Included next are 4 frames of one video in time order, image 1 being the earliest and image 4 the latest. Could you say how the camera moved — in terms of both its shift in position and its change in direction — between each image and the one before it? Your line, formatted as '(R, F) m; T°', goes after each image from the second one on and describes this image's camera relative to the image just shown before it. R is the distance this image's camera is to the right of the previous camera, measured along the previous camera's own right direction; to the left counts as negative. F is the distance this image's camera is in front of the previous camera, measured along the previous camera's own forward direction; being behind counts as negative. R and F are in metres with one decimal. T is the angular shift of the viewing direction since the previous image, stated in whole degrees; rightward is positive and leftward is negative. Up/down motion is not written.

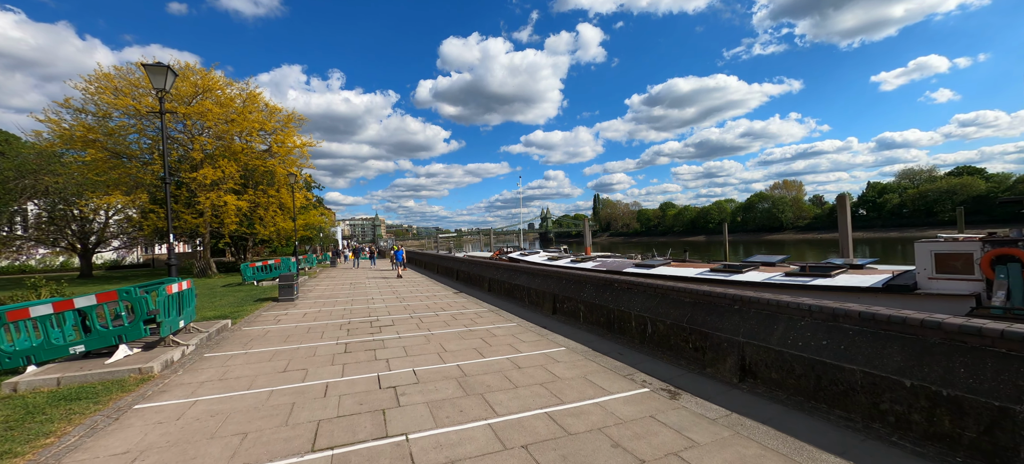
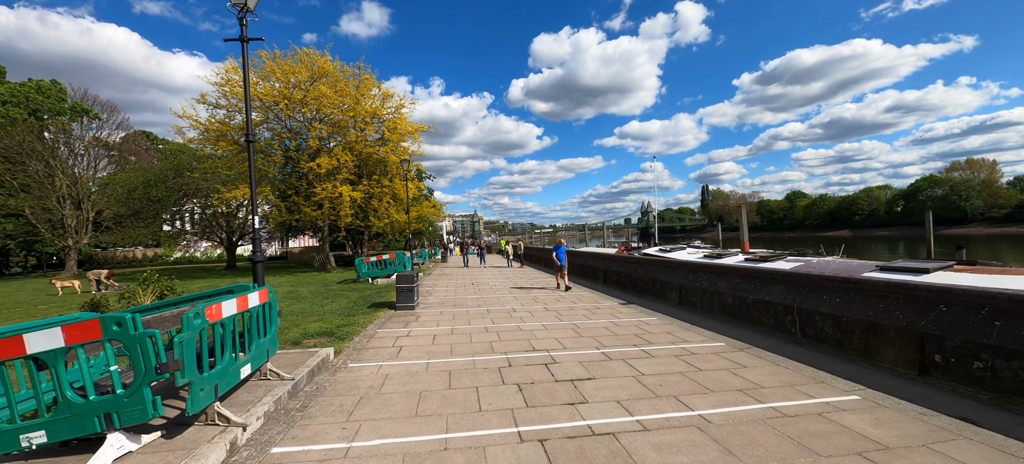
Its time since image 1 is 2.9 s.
(-2.3, +3.8) m; -13°
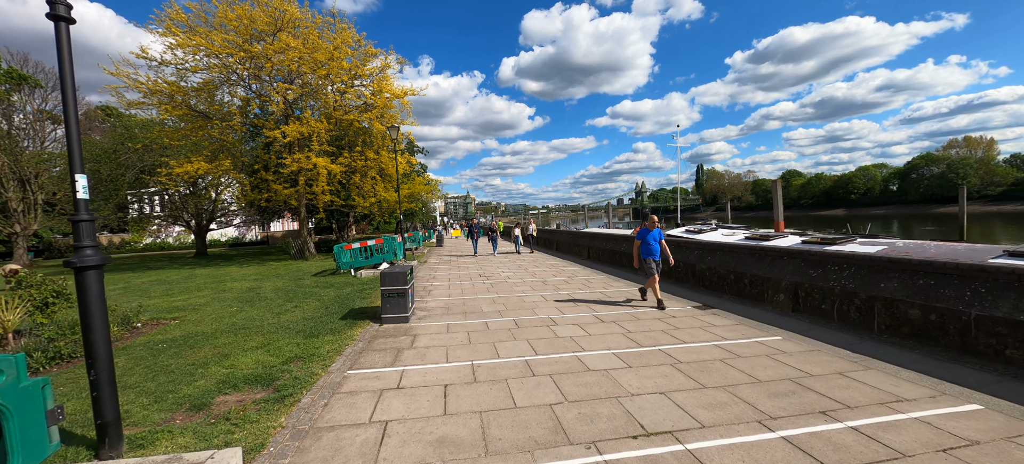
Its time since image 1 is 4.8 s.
(-0.7, +2.9) m; +1°
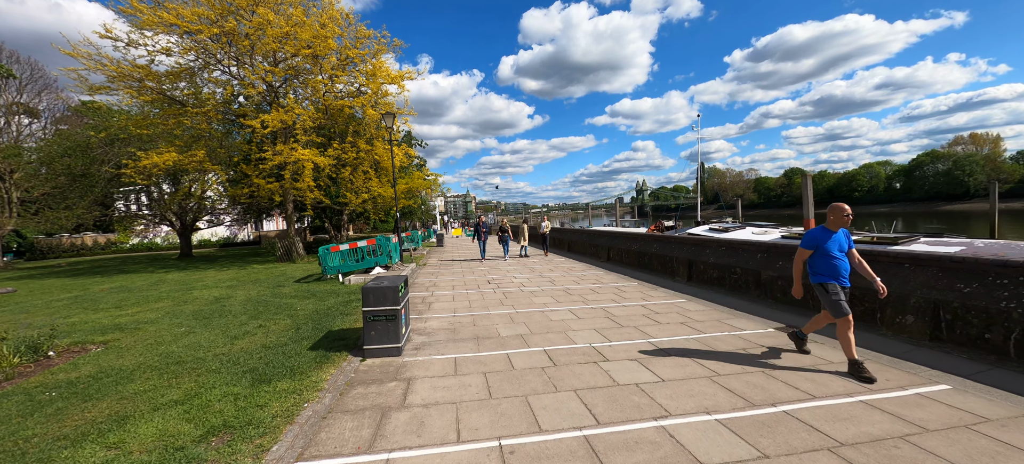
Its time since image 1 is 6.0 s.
(-0.4, +1.7) m; 0°
